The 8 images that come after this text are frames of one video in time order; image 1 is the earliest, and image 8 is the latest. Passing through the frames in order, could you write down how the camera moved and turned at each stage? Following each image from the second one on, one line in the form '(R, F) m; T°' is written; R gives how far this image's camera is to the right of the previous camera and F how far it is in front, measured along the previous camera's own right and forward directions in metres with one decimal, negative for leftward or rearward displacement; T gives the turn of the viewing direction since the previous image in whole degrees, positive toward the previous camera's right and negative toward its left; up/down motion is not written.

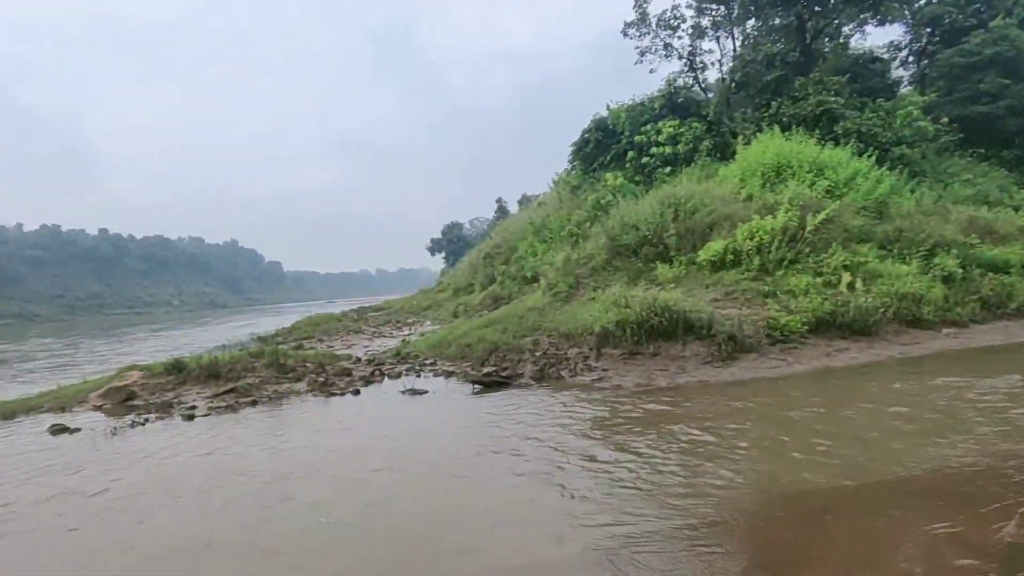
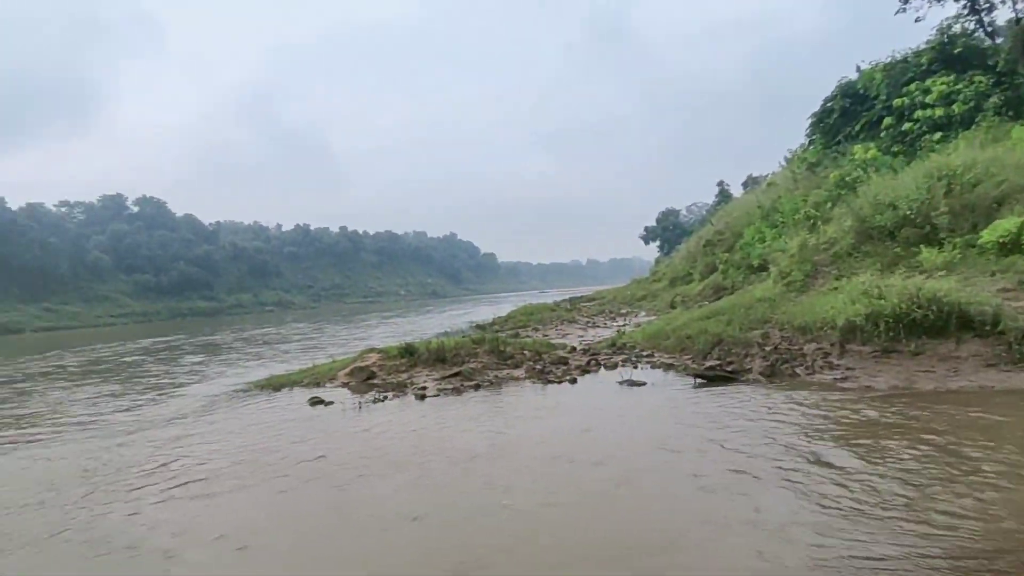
(-0.1, +0.1) m; -17°
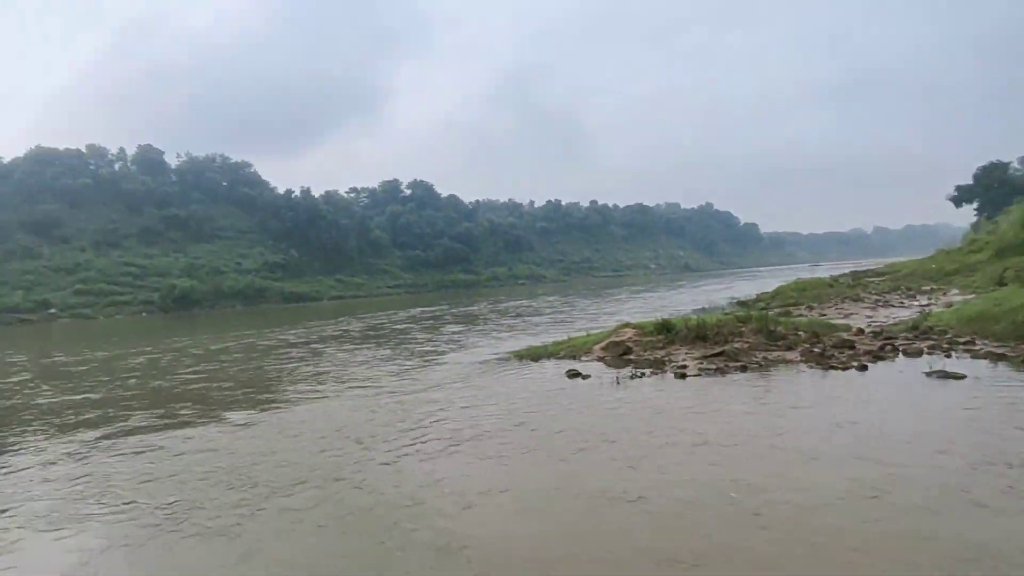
(-0.1, +0.3) m; -20°
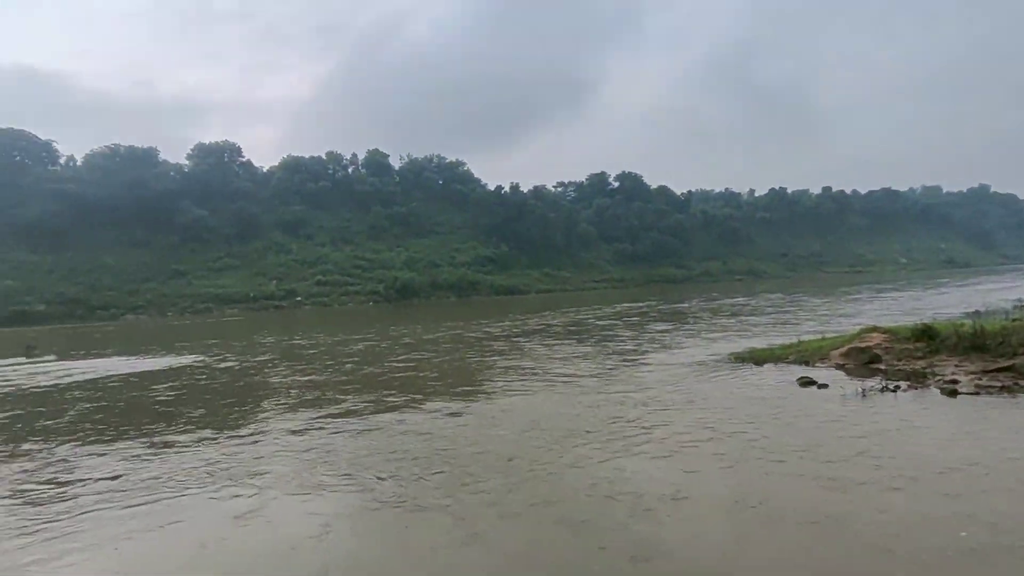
(0.0, +0.5) m; -17°
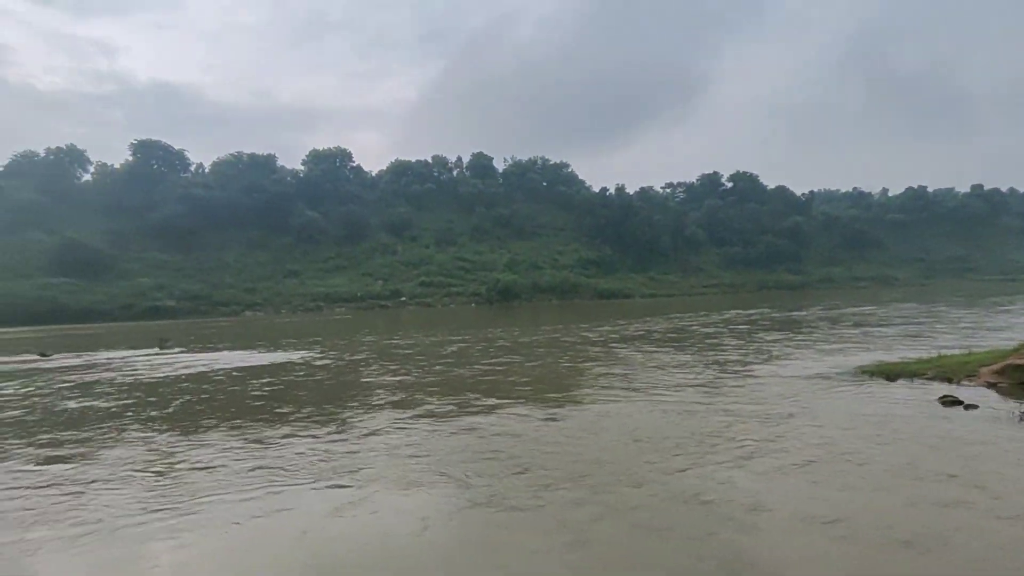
(+0.2, +0.3) m; -9°
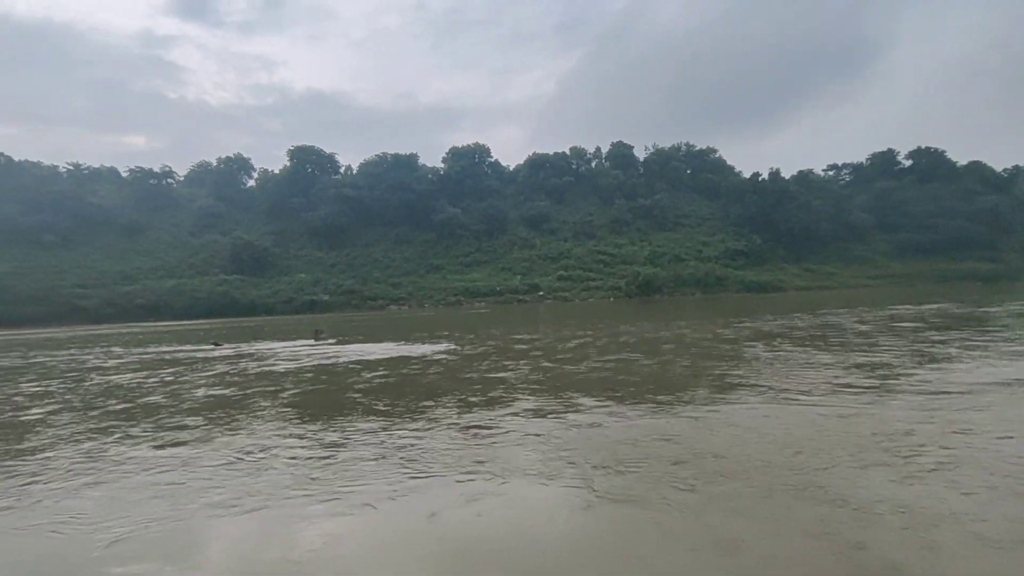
(+0.6, +0.4) m; -13°
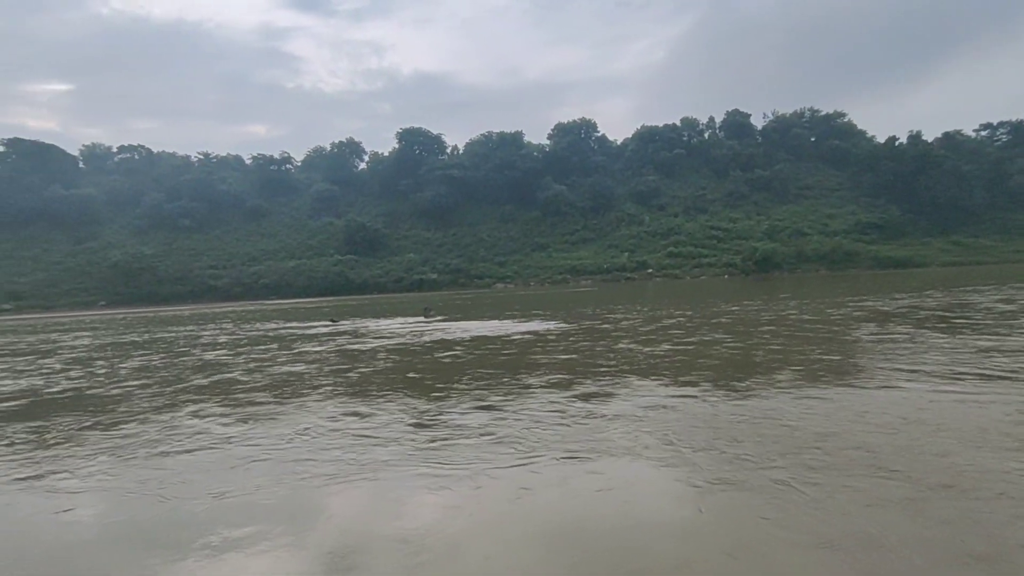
(+0.5, +0.3) m; -10°
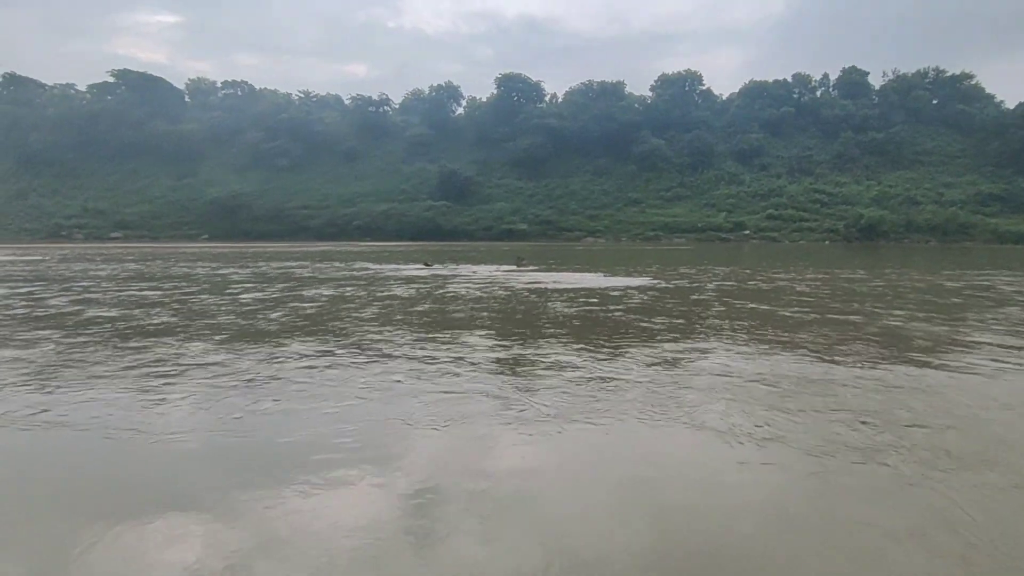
(-1.1, +0.1) m; -4°
